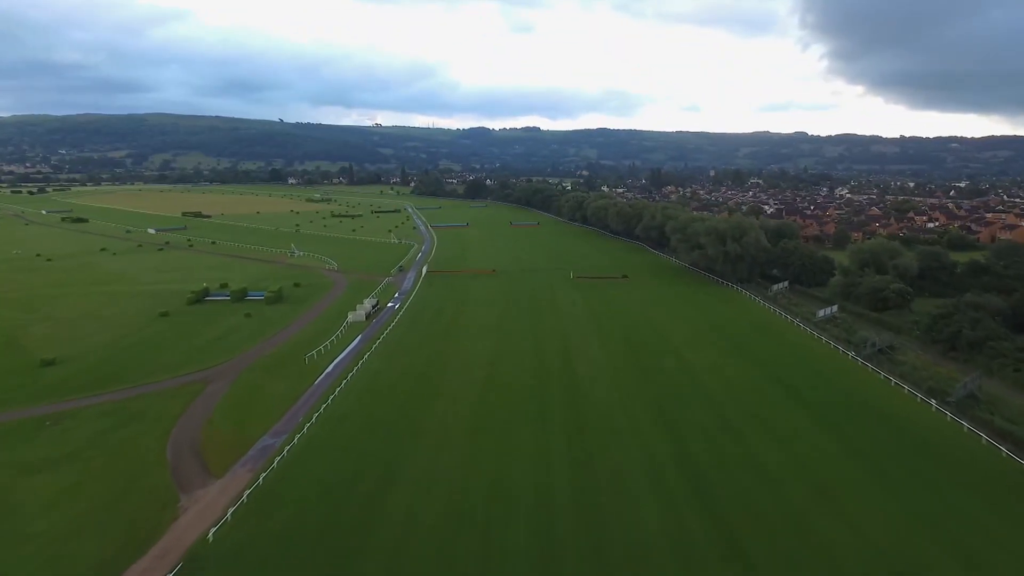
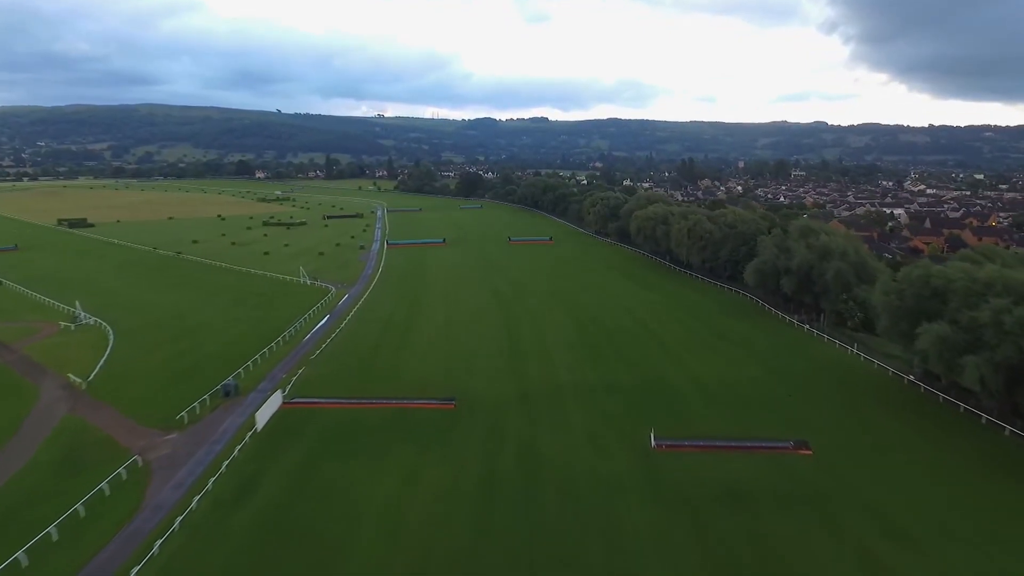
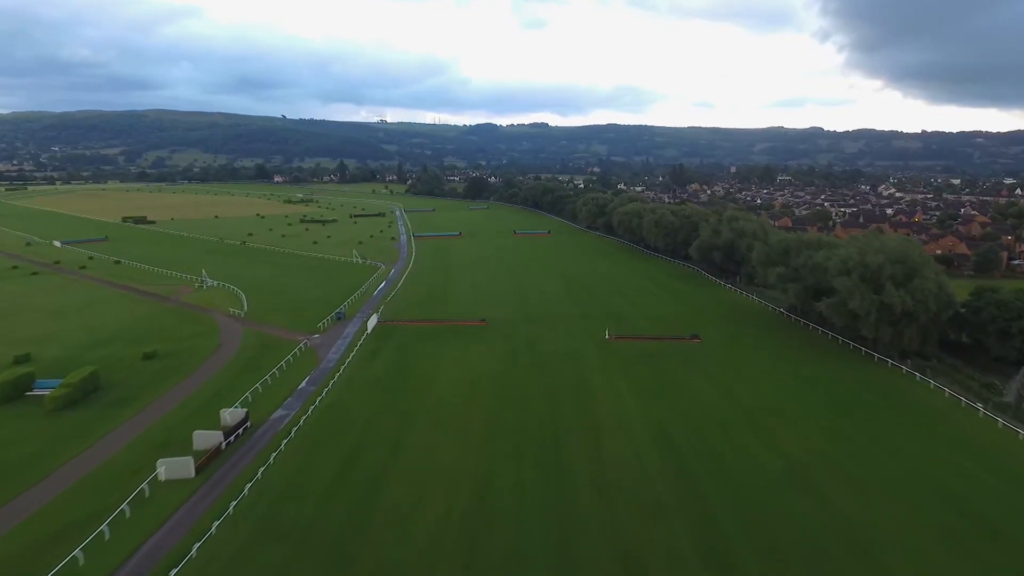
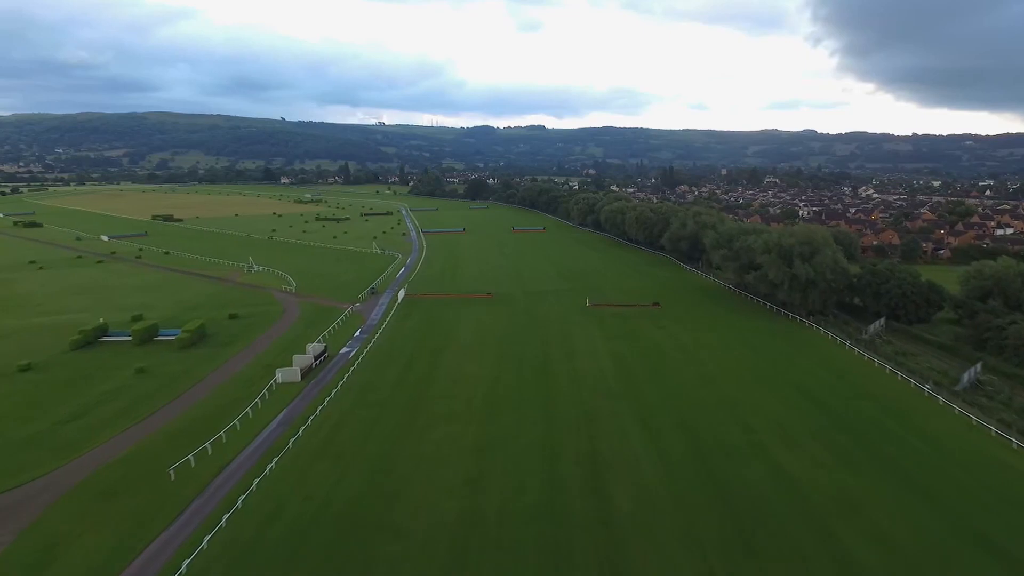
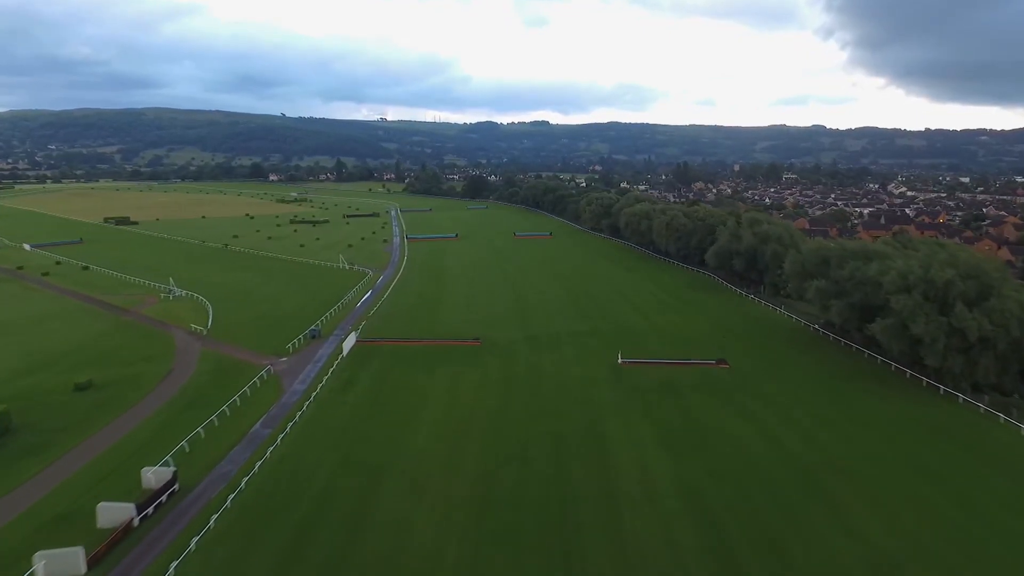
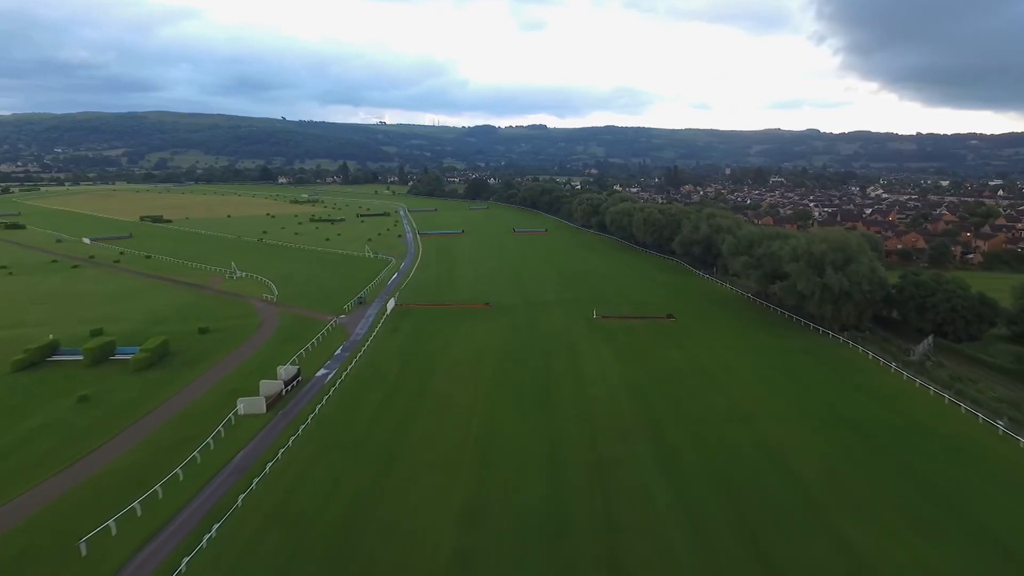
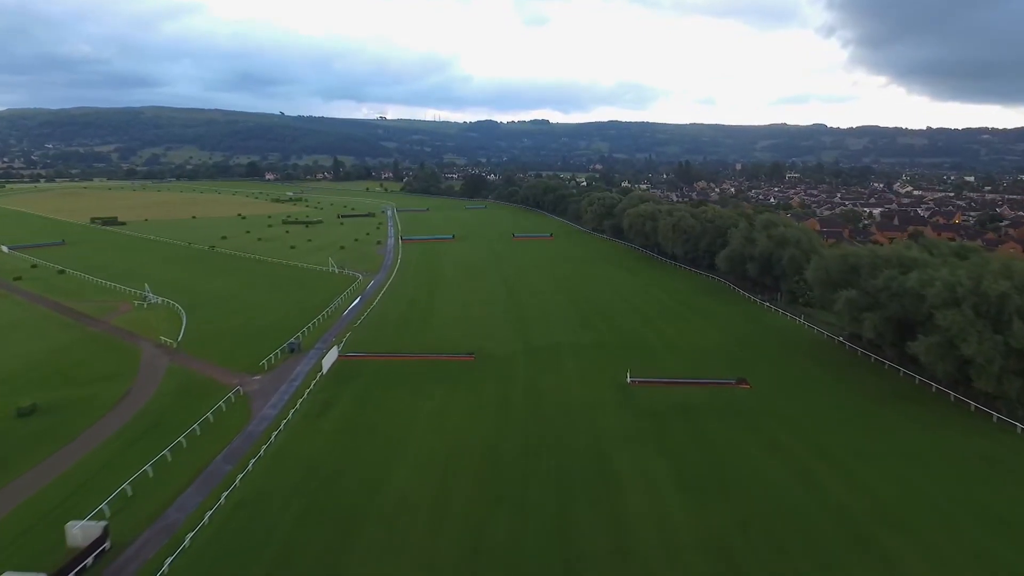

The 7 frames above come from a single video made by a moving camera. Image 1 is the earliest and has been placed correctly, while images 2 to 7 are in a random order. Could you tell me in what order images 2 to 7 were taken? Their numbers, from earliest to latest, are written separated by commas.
4, 6, 3, 5, 7, 2
